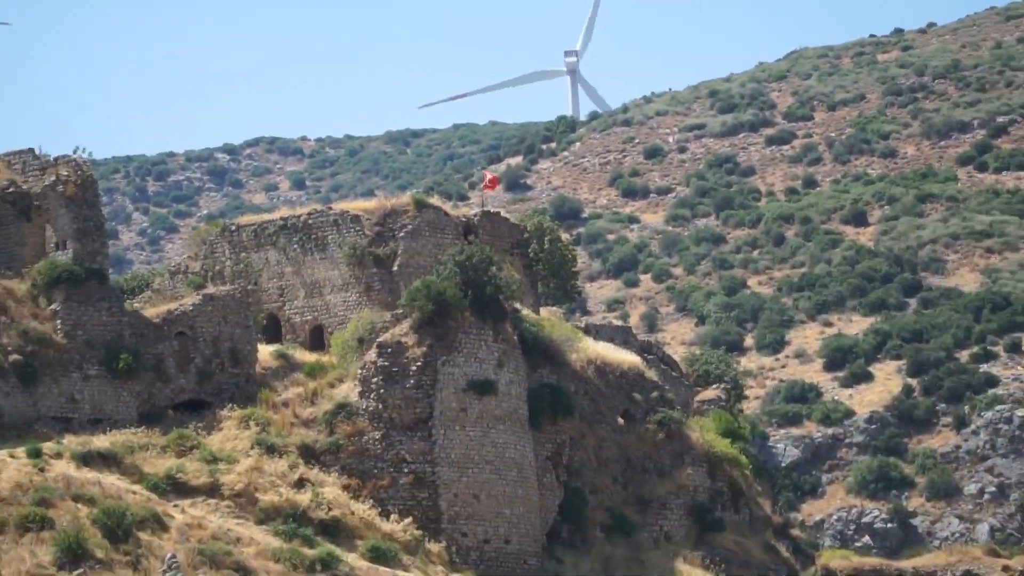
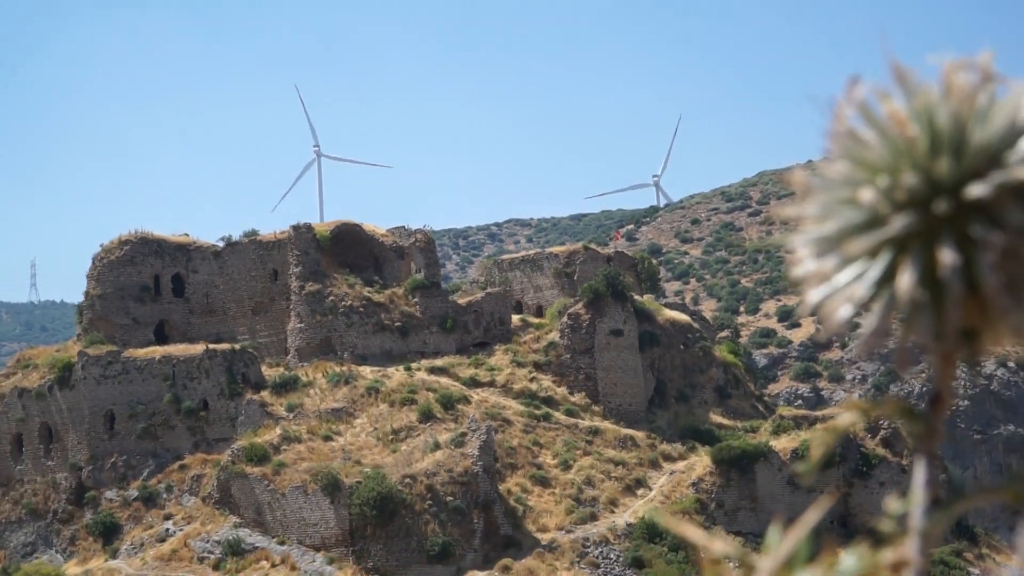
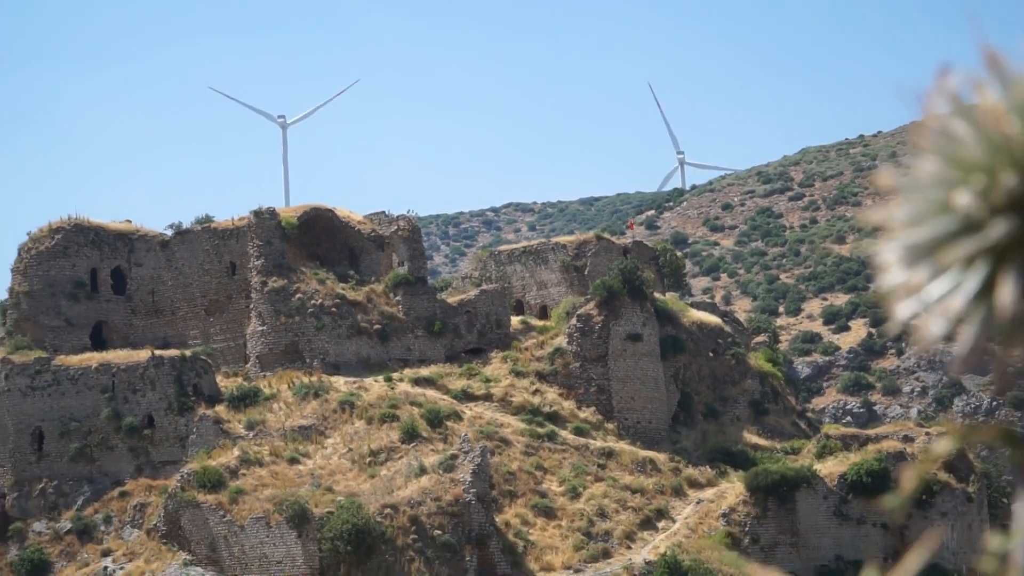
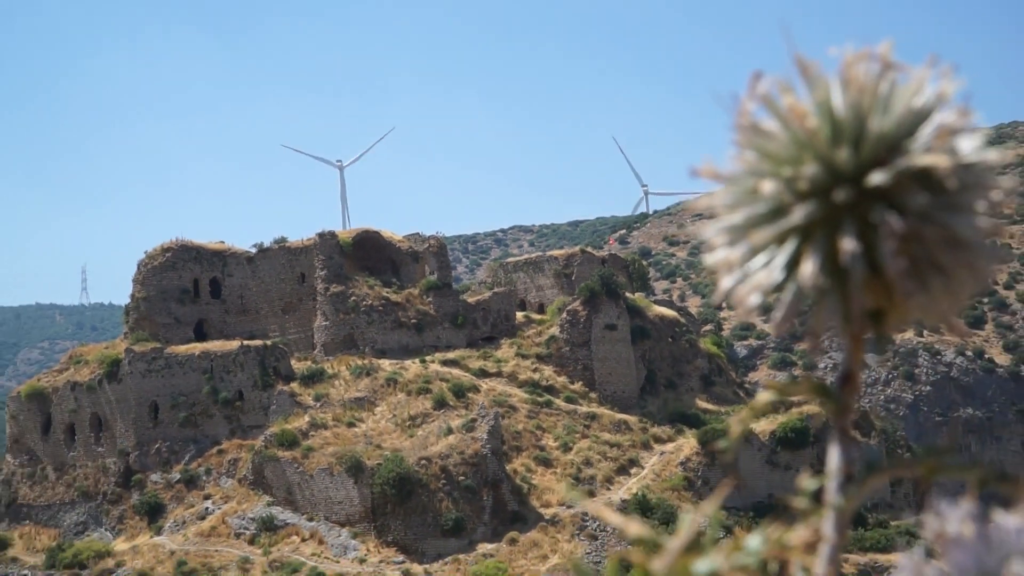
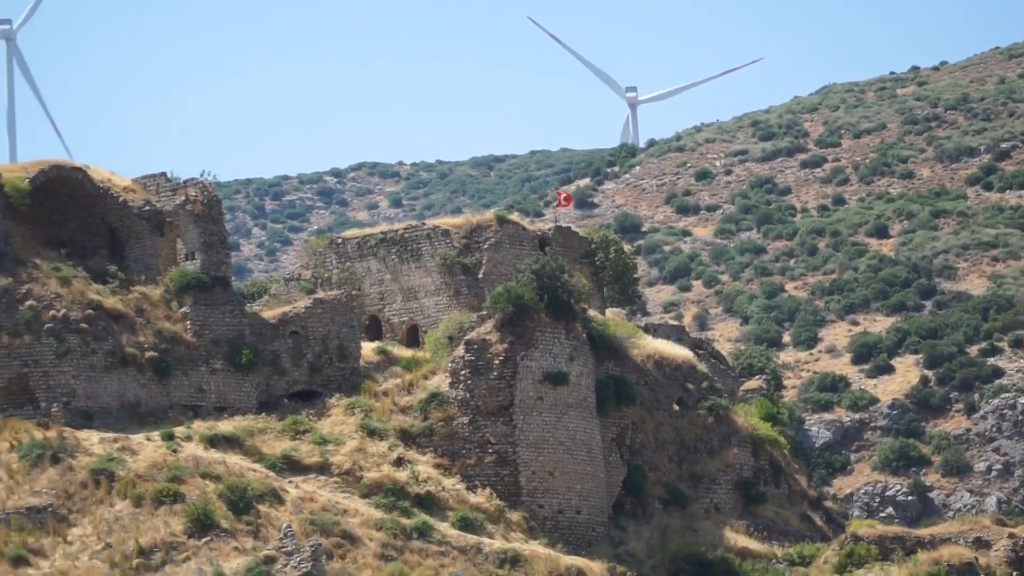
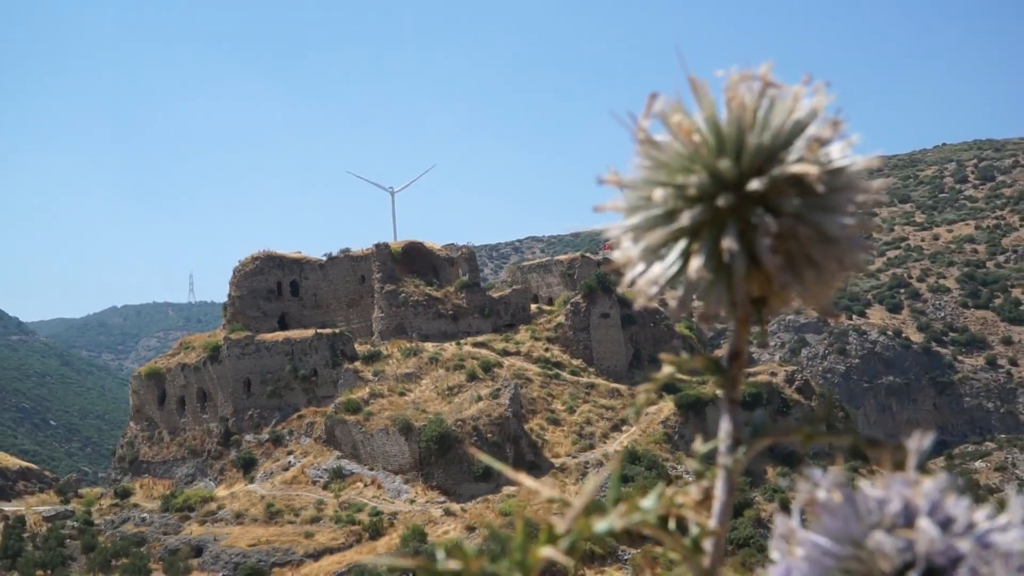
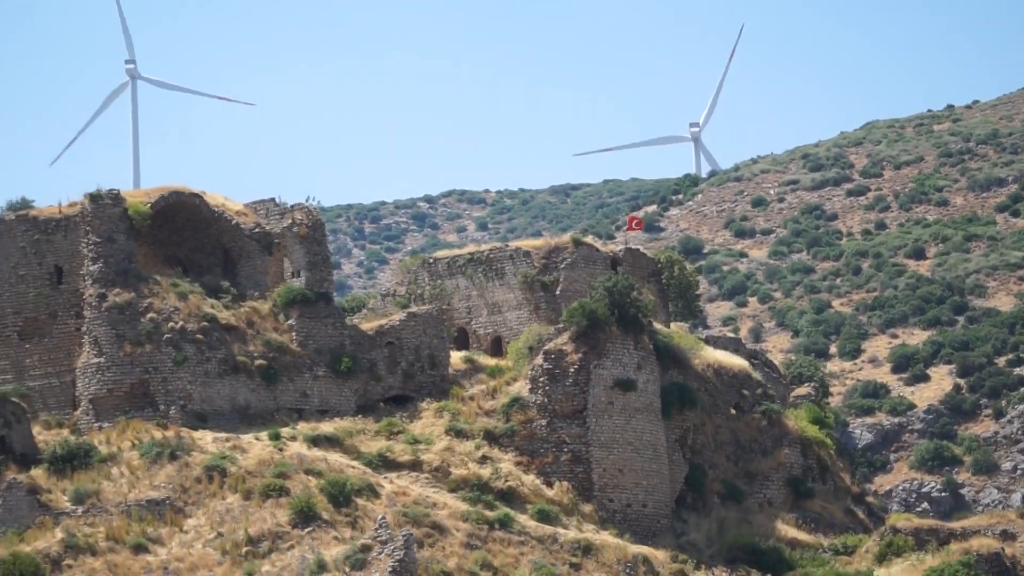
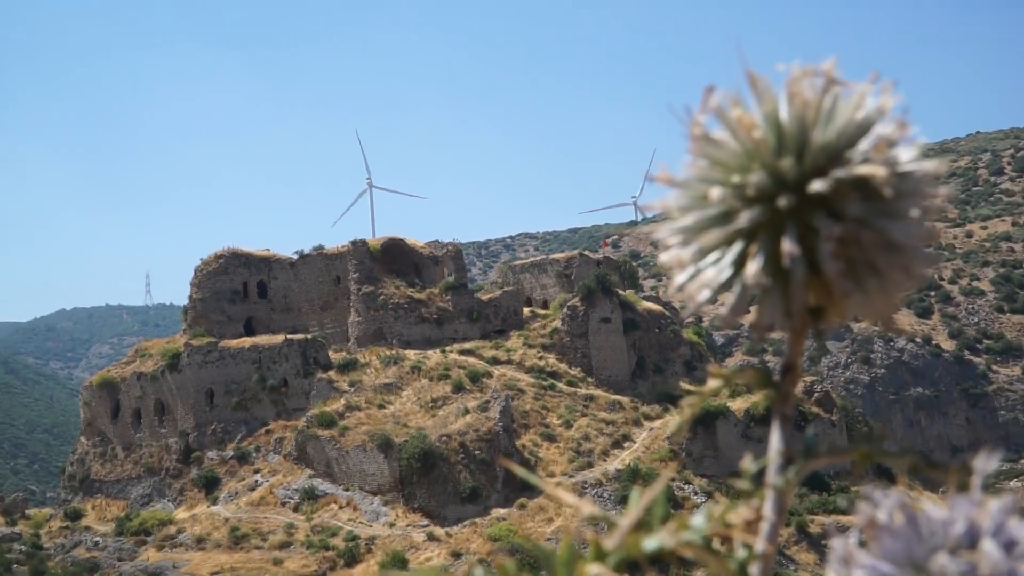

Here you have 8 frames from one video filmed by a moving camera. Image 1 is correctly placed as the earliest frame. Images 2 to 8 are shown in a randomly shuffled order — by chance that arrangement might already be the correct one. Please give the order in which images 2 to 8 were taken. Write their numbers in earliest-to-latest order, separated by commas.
5, 7, 3, 2, 4, 8, 6
